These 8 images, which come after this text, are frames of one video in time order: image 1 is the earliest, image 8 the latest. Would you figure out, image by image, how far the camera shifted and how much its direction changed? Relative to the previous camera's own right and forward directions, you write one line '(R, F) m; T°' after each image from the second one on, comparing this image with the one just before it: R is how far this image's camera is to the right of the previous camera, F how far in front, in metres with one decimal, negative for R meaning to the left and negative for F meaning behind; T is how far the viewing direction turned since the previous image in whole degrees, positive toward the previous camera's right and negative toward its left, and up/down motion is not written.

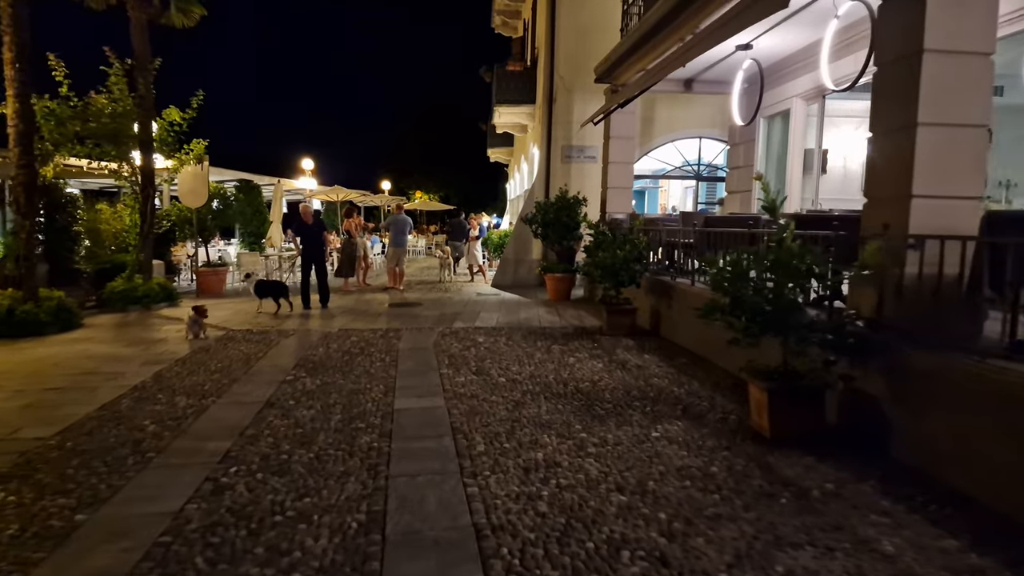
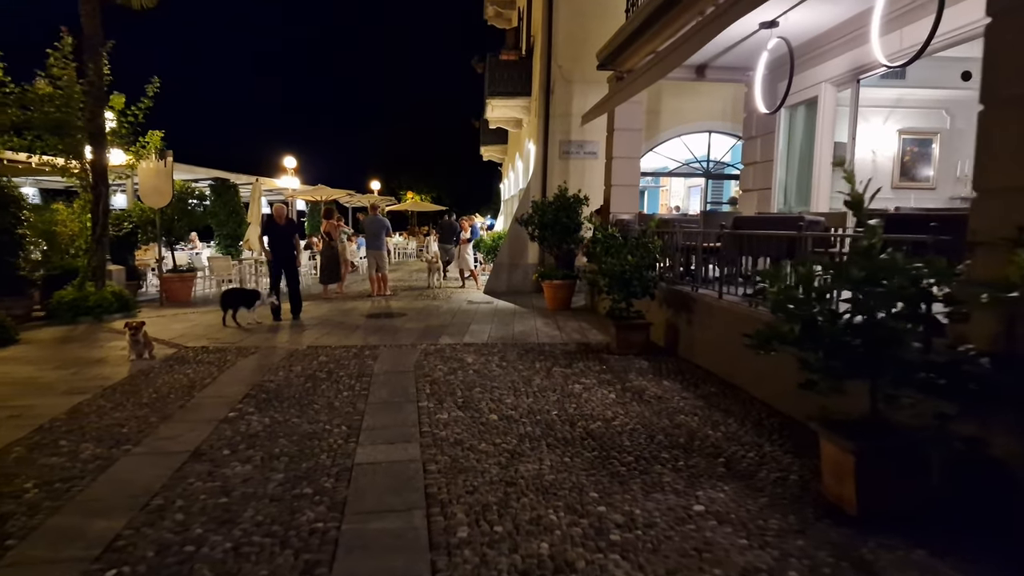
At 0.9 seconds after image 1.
(0.0, +1.1) m; 0°
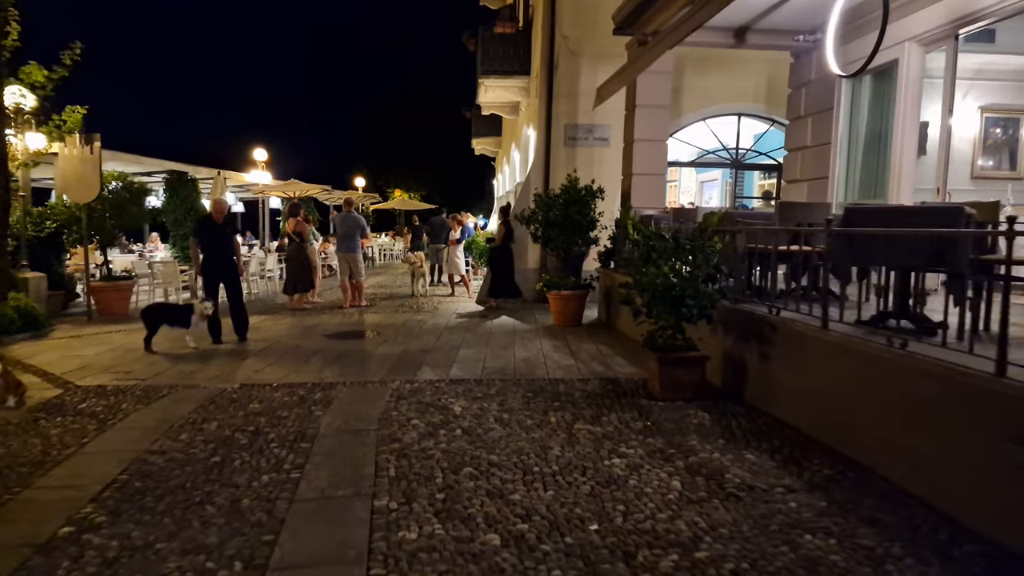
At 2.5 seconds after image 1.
(-0.1, +1.9) m; +1°
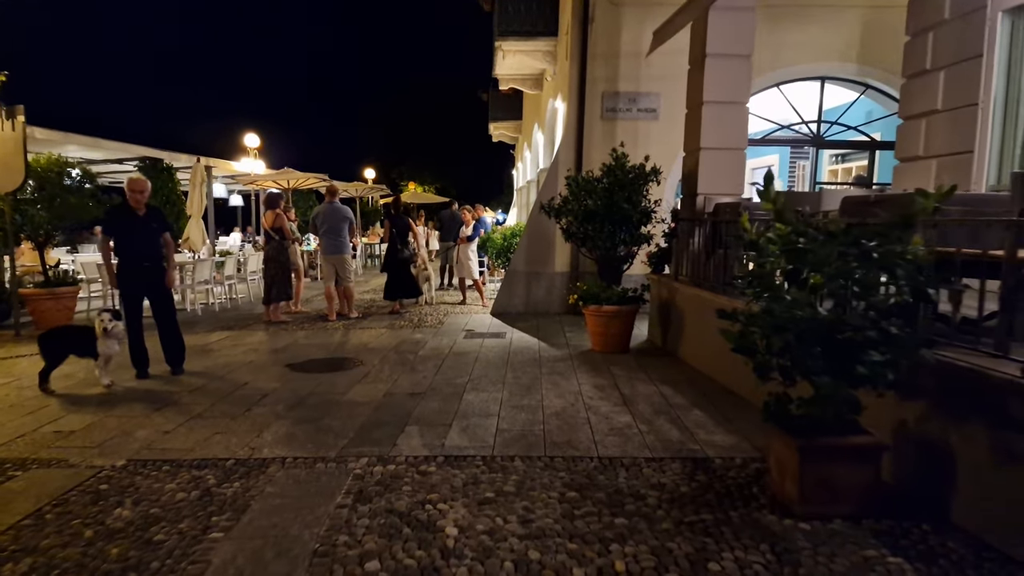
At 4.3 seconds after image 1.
(-0.1, +2.1) m; -2°
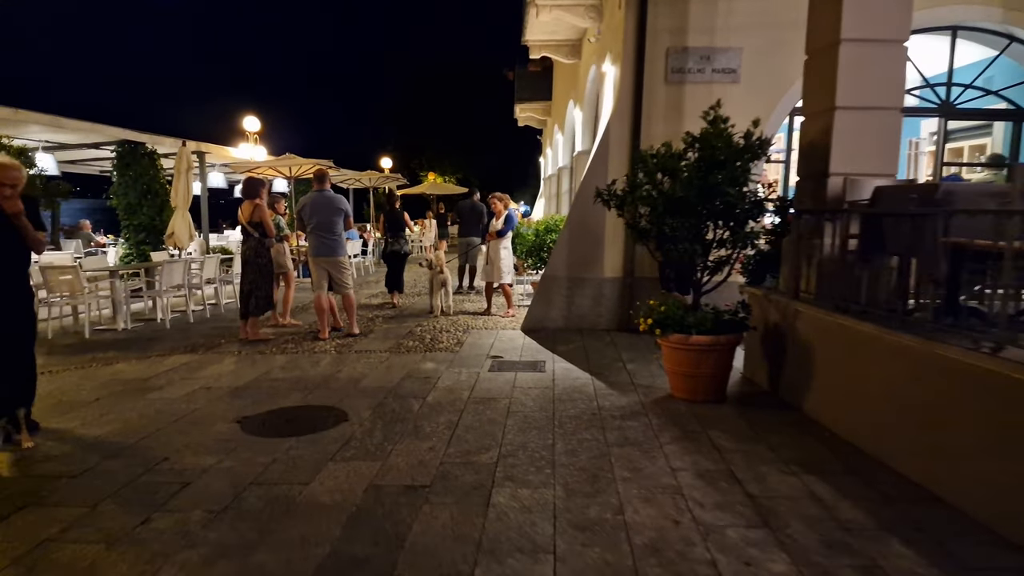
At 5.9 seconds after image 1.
(-0.2, +1.9) m; -2°
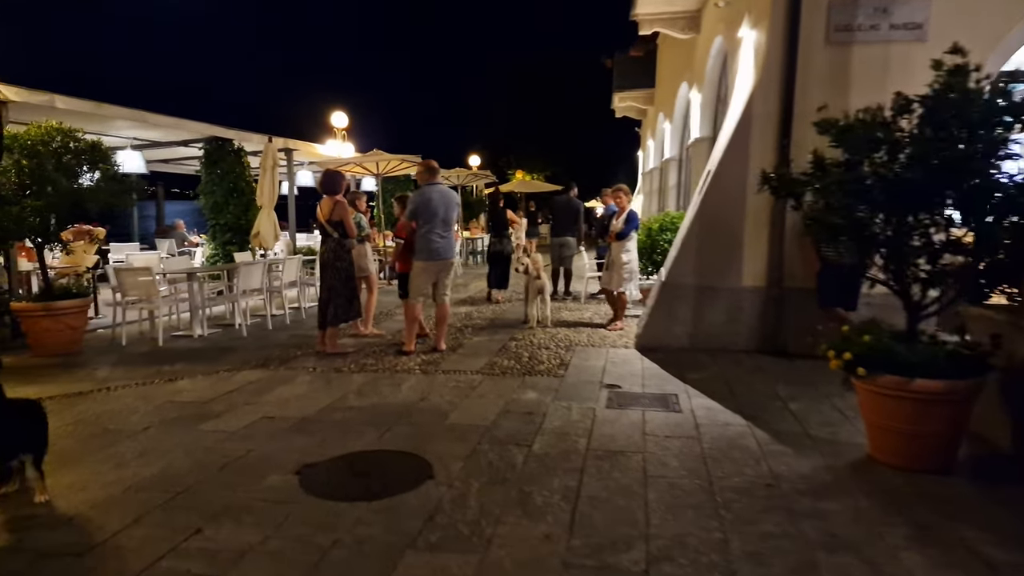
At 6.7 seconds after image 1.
(-0.3, +1.1) m; -7°
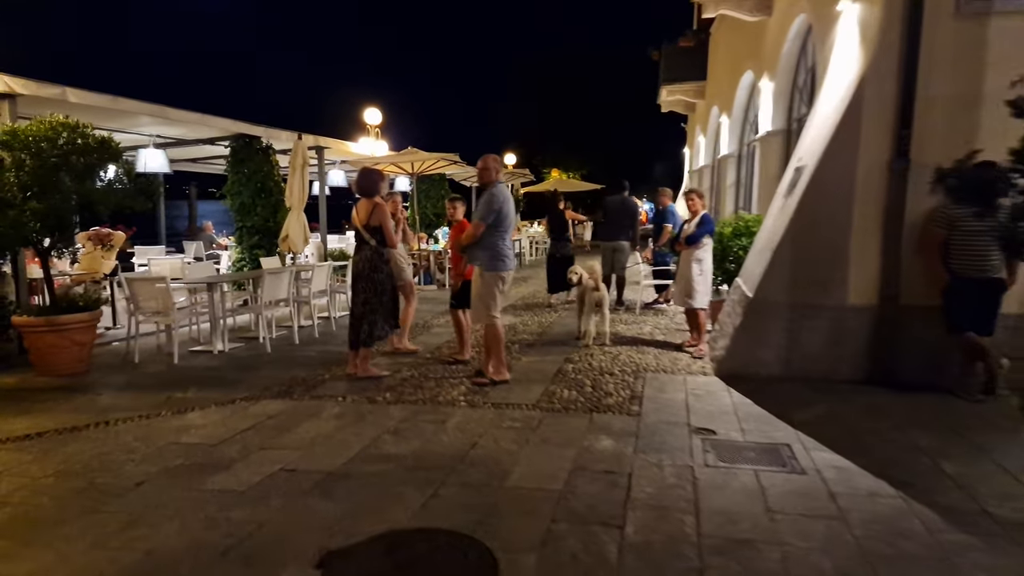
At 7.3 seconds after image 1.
(-0.3, +0.9) m; -3°
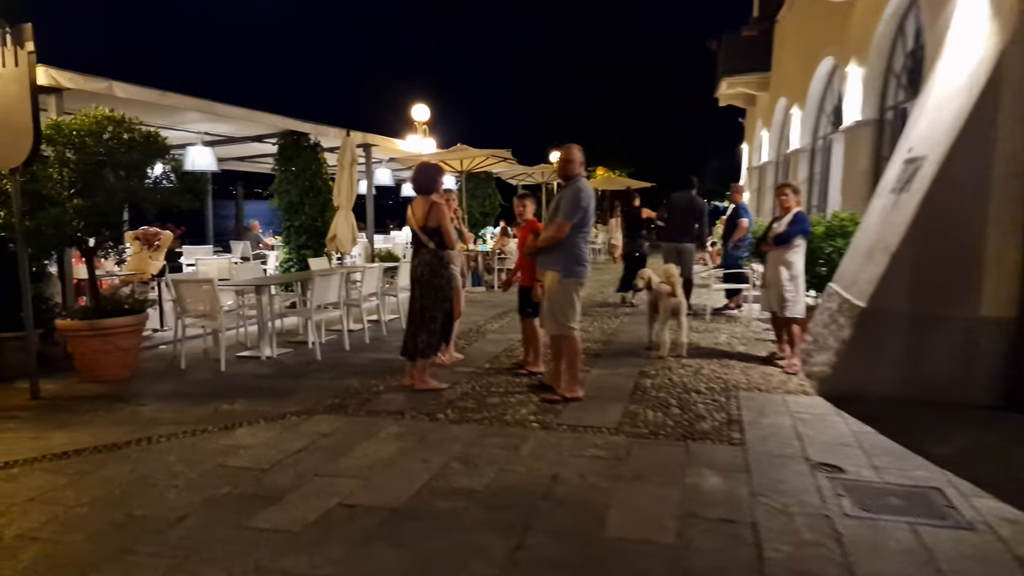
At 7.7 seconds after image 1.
(-0.3, +0.5) m; -3°
